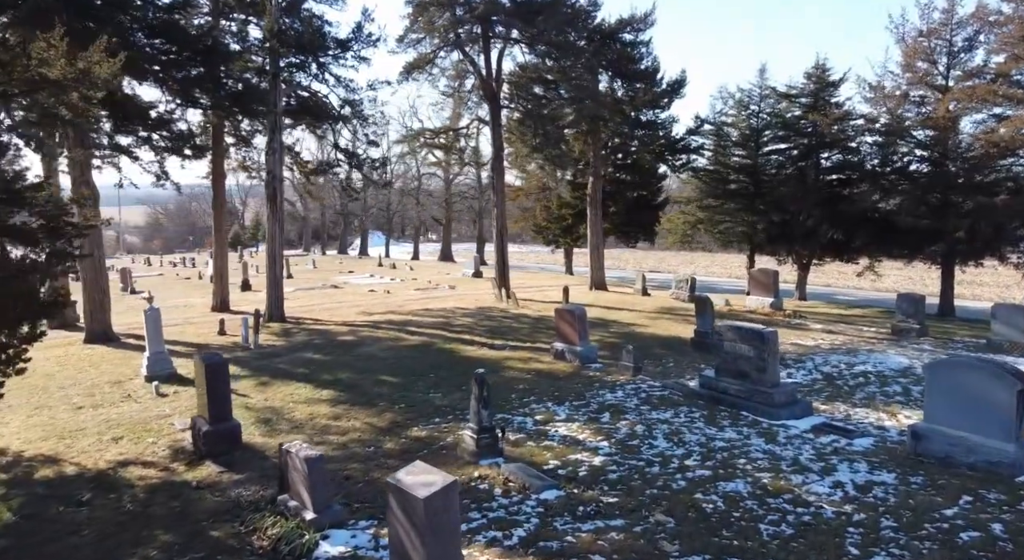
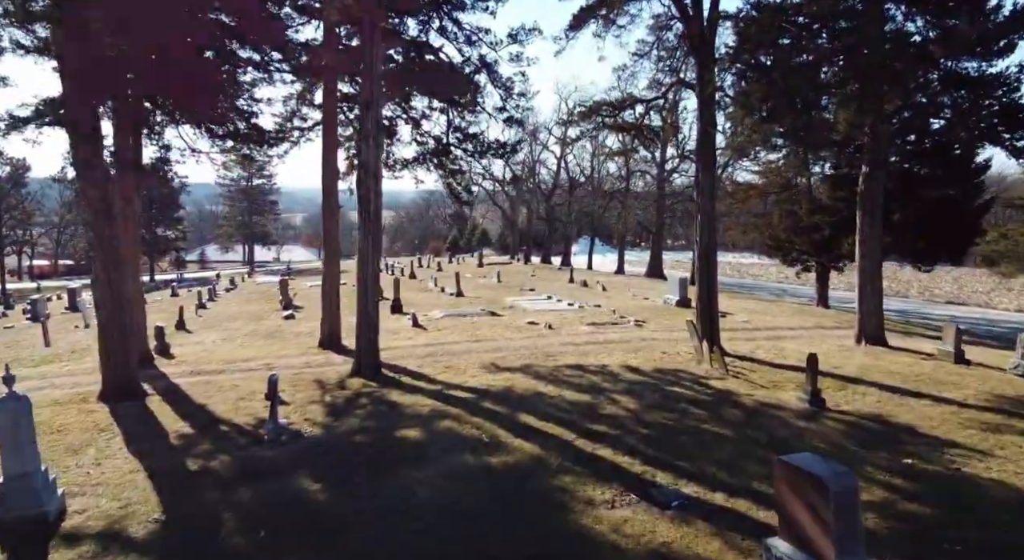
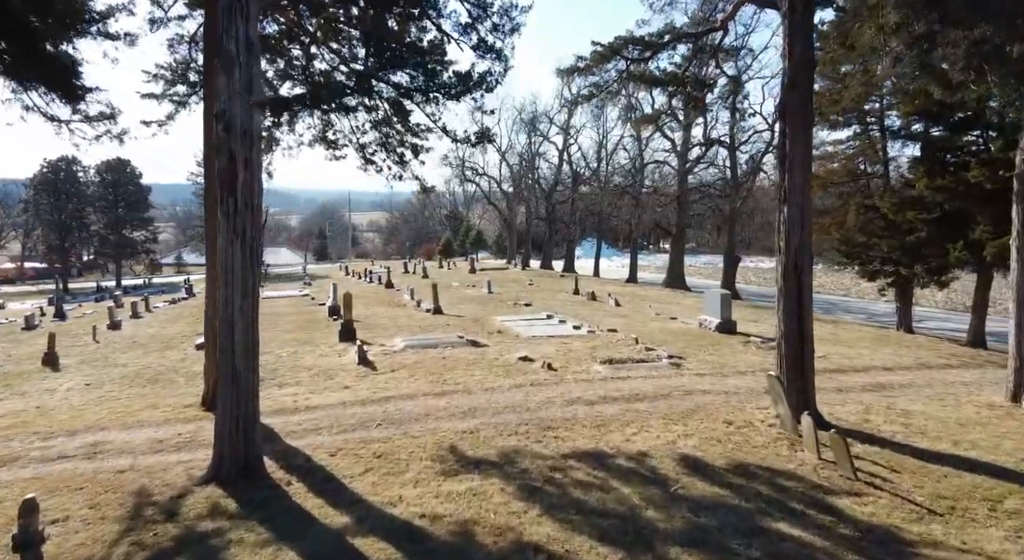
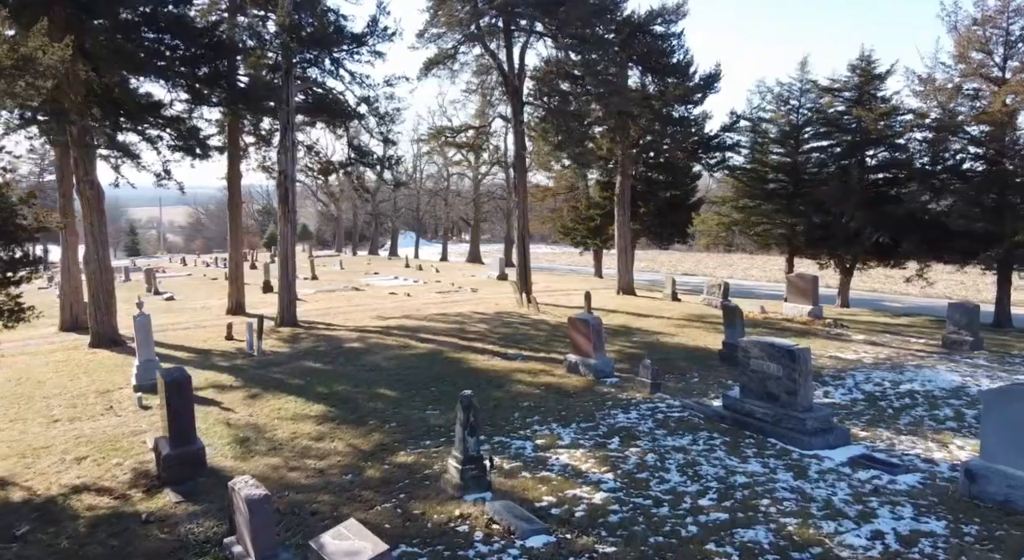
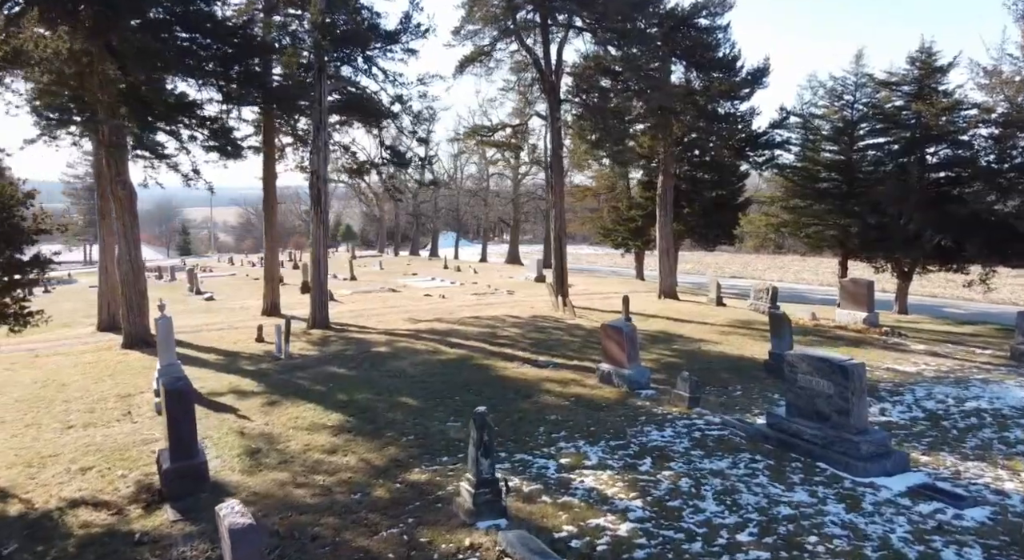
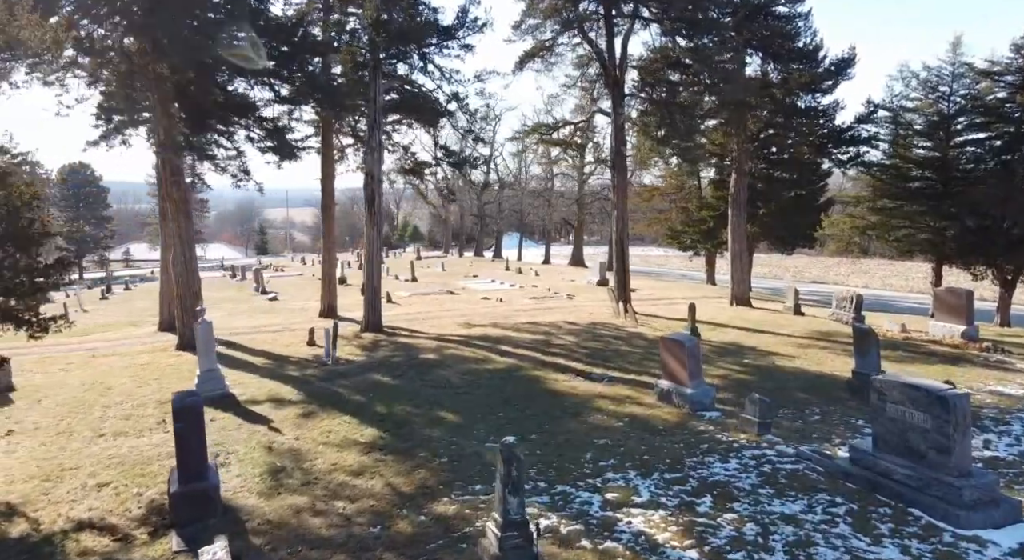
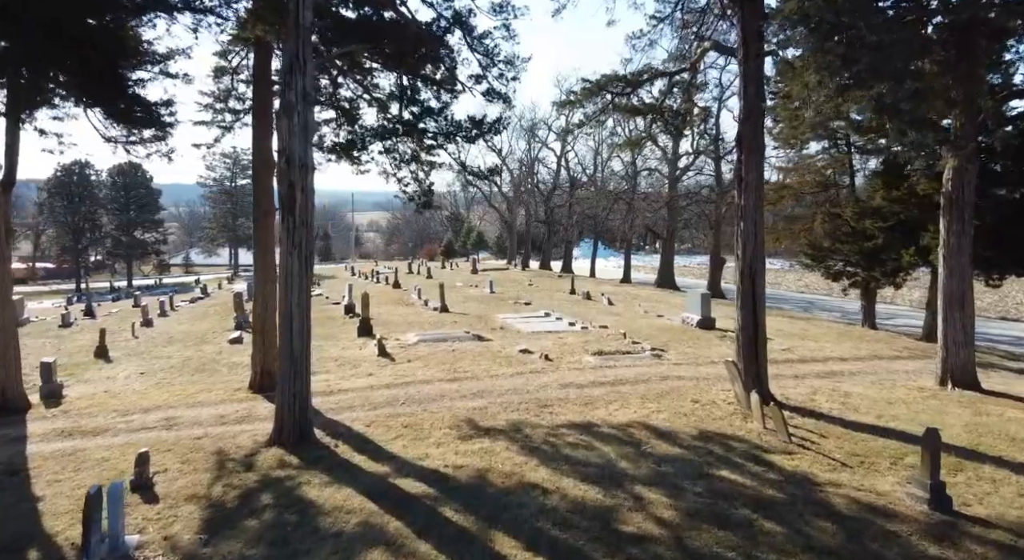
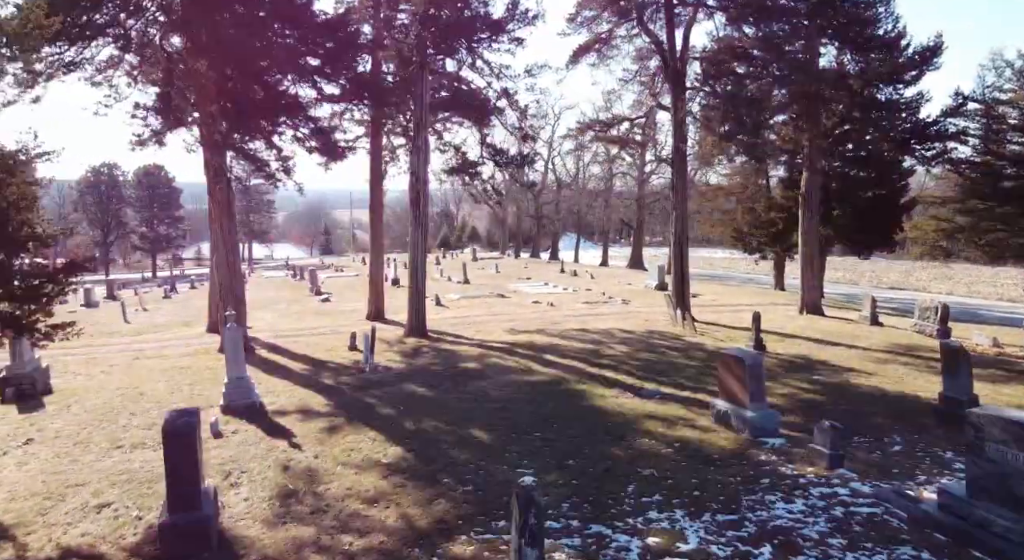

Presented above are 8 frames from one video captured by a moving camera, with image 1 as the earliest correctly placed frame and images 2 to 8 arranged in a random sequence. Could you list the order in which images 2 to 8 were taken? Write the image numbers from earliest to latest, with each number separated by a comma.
4, 5, 6, 8, 2, 7, 3
